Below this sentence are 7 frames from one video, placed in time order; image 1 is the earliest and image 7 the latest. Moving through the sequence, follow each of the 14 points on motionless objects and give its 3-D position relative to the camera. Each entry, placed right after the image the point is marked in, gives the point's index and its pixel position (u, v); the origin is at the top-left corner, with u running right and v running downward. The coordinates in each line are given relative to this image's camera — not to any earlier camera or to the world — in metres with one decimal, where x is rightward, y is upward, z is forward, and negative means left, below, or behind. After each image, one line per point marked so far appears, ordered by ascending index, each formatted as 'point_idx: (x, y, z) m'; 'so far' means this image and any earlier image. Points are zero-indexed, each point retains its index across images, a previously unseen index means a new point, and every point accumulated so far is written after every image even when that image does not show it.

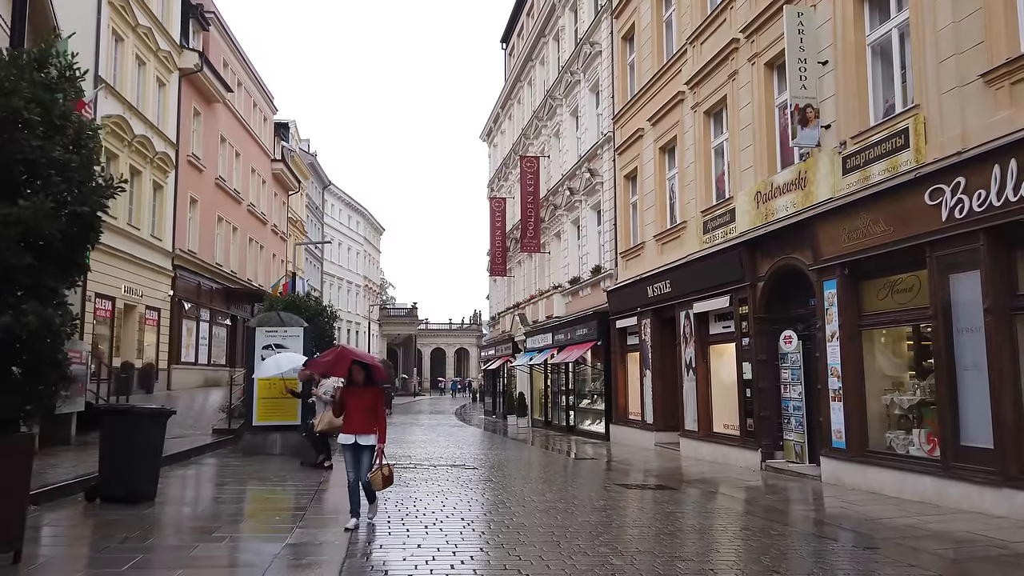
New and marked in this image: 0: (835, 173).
0: (+5.0, +1.8, +11.6) m
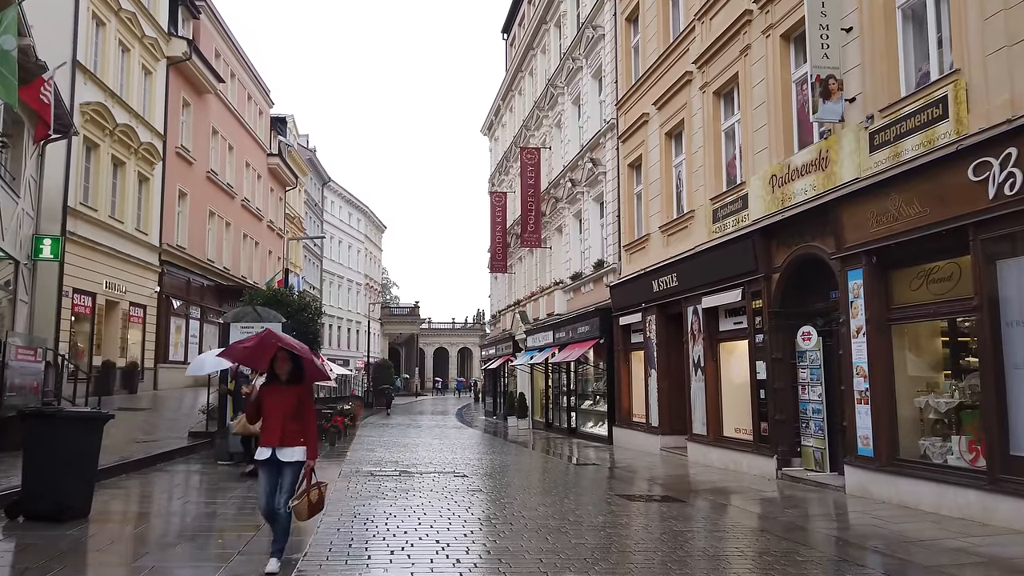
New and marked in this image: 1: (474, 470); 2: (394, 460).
0: (+4.8, +1.9, +10.4) m
1: (-0.7, -3.5, +14.7) m
2: (-2.5, -3.7, +16.2) m
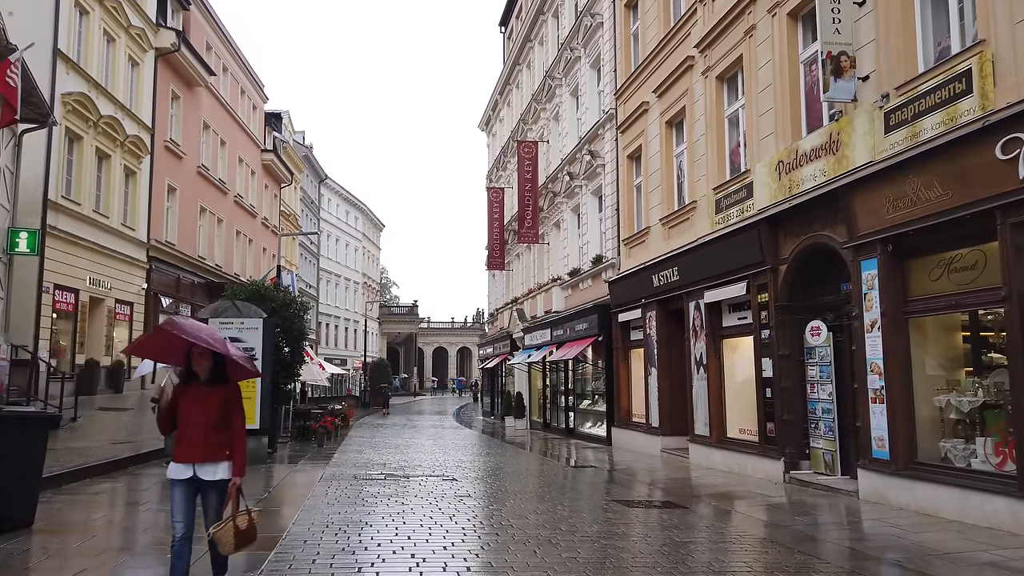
0: (+4.7, +2.0, +9.7) m
1: (-0.9, -3.4, +14.1) m
2: (-2.6, -3.6, +15.5) m
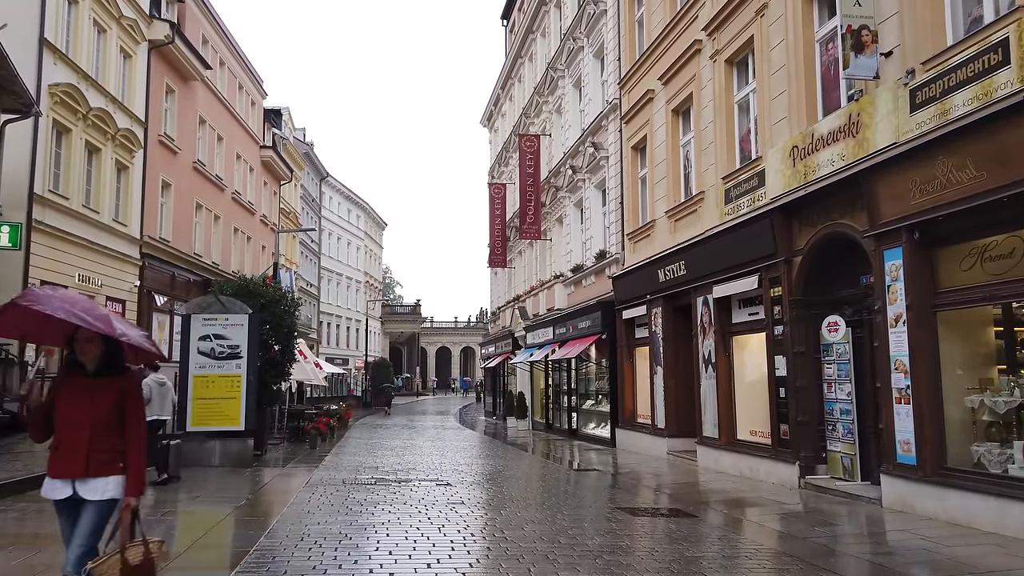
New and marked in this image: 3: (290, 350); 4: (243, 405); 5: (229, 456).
0: (+4.6, +2.1, +9.0) m
1: (-0.9, -3.3, +13.4) m
2: (-2.6, -3.5, +14.9) m
3: (-4.6, -1.3, +15.5) m
4: (-4.5, -2.0, +12.8) m
5: (-4.8, -2.8, +12.7) m
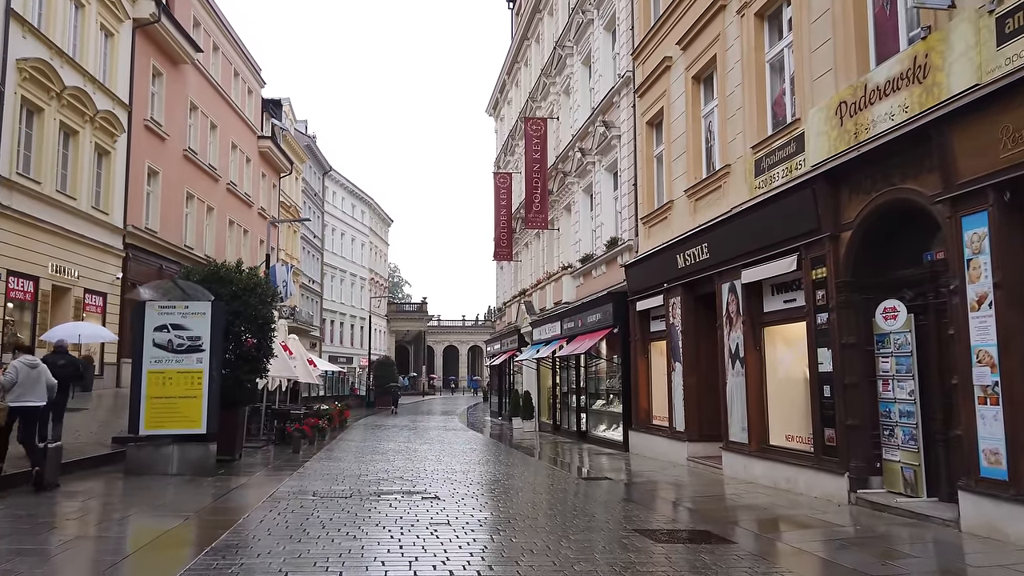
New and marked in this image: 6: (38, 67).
0: (+4.6, +2.4, +7.3) m
1: (-0.9, -3.1, +11.8) m
2: (-2.6, -3.2, +13.3) m
3: (-4.5, -1.0, +14.0) m
4: (-4.6, -1.7, +11.2) m
5: (-4.8, -2.6, +11.1) m
6: (-12.4, +5.8, +19.8) m
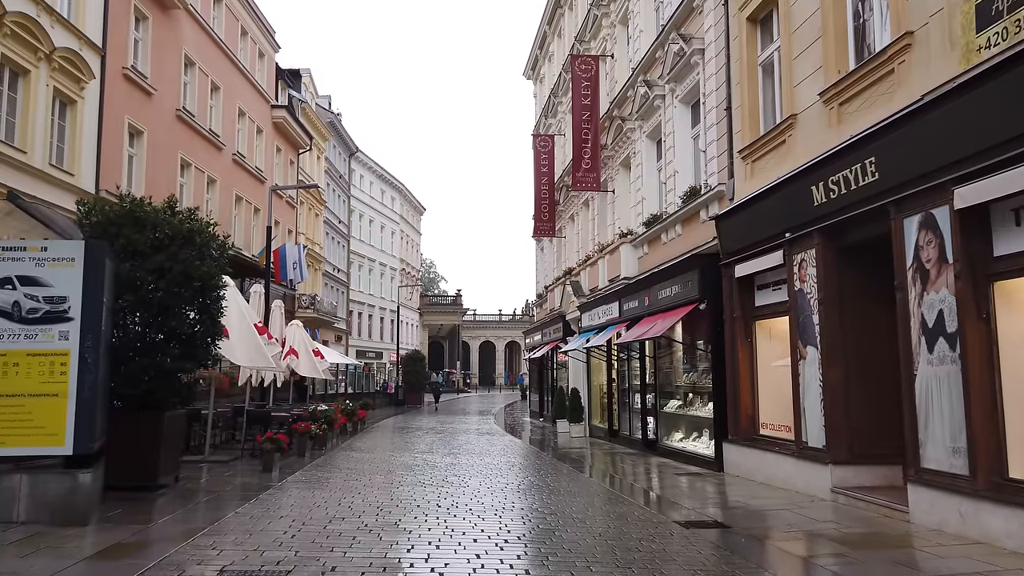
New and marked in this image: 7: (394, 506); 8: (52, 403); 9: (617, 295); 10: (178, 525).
0: (+4.9, +3.0, +2.6) m
1: (-0.3, -2.4, +7.3) m
2: (-2.0, -2.6, +8.9) m
3: (-3.8, -0.4, +9.6) m
4: (-4.0, -1.1, +6.9) m
5: (-4.2, -1.9, +6.8) m
6: (-11.4, +6.4, +15.8) m
7: (-1.5, -2.6, +9.1) m
8: (-4.2, -1.1, +6.9) m
9: (+2.6, -0.2, +18.8) m
10: (-3.4, -2.4, +7.7) m
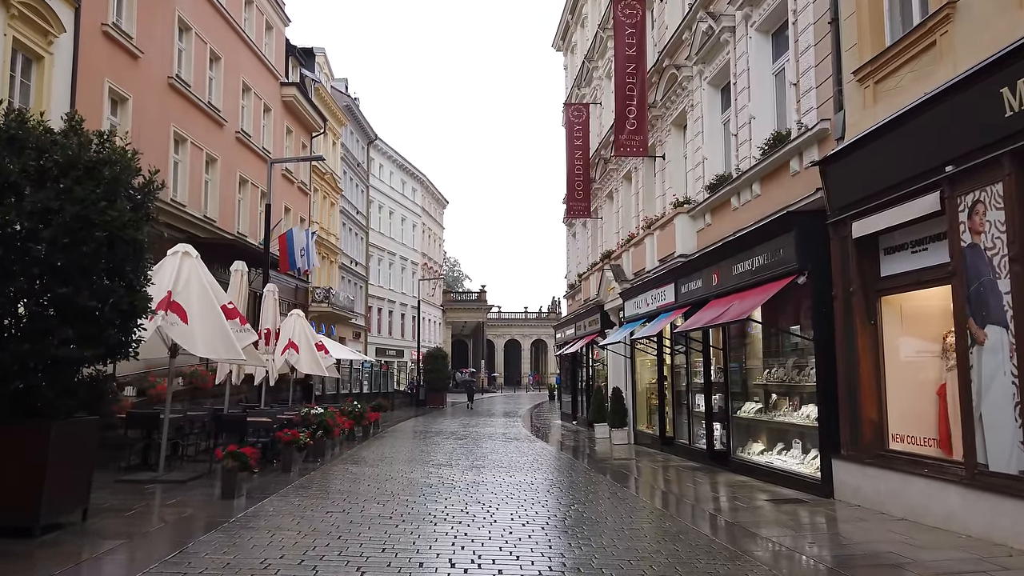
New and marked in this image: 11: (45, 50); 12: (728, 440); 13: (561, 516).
0: (+5.1, +3.5, -0.6) m
1: (+0.1, -2.0, +4.3) m
2: (-1.6, -2.2, +5.9) m
3: (-3.4, 0.0, +6.8) m
4: (-3.7, -0.7, +4.0) m
5: (-3.9, -1.5, +4.0) m
6: (-10.8, +6.8, +13.2) m
7: (-1.1, -2.2, +6.1) m
8: (-3.9, -0.7, +4.0) m
9: (+3.3, +0.3, +15.7) m
10: (-3.1, -2.0, +4.8) m
11: (-10.9, +5.5, +17.5) m
12: (+3.8, -2.6, +13.1) m
13: (+0.8, -2.8, +8.9) m
